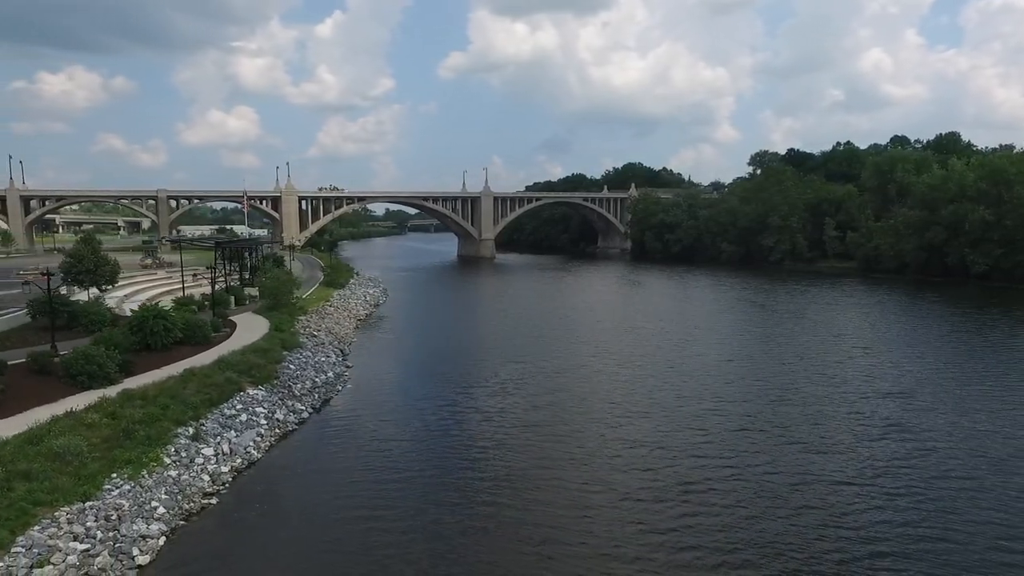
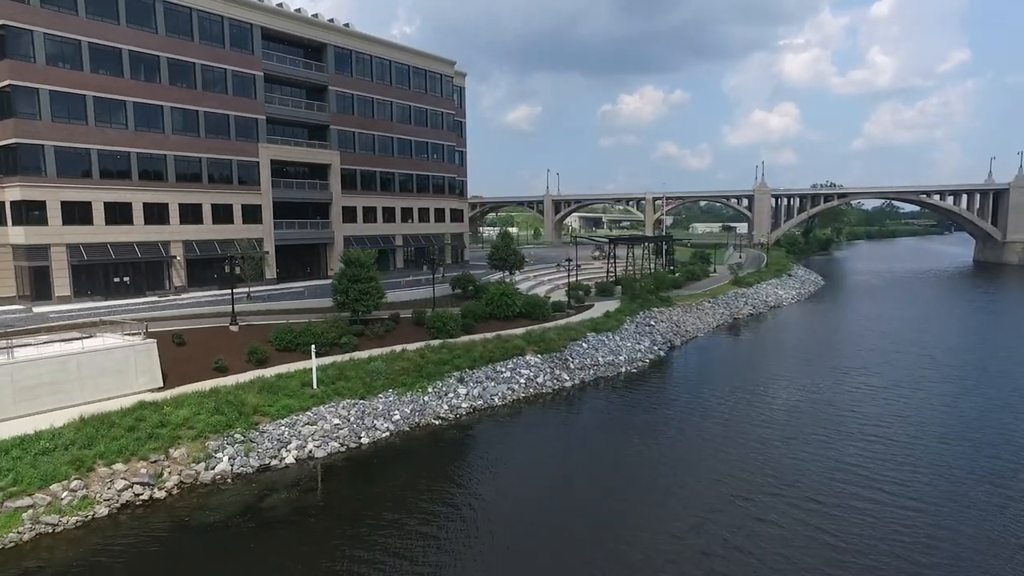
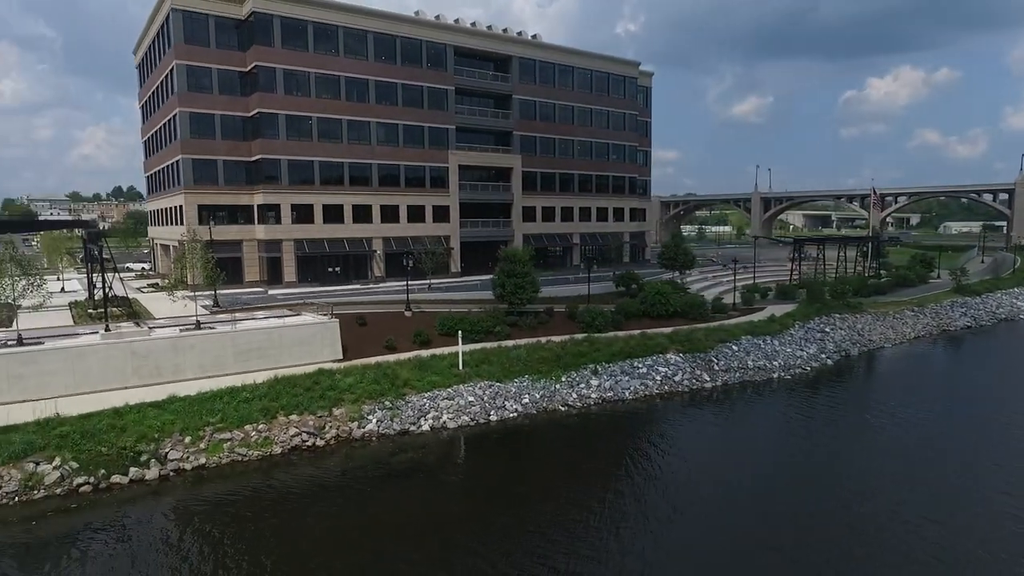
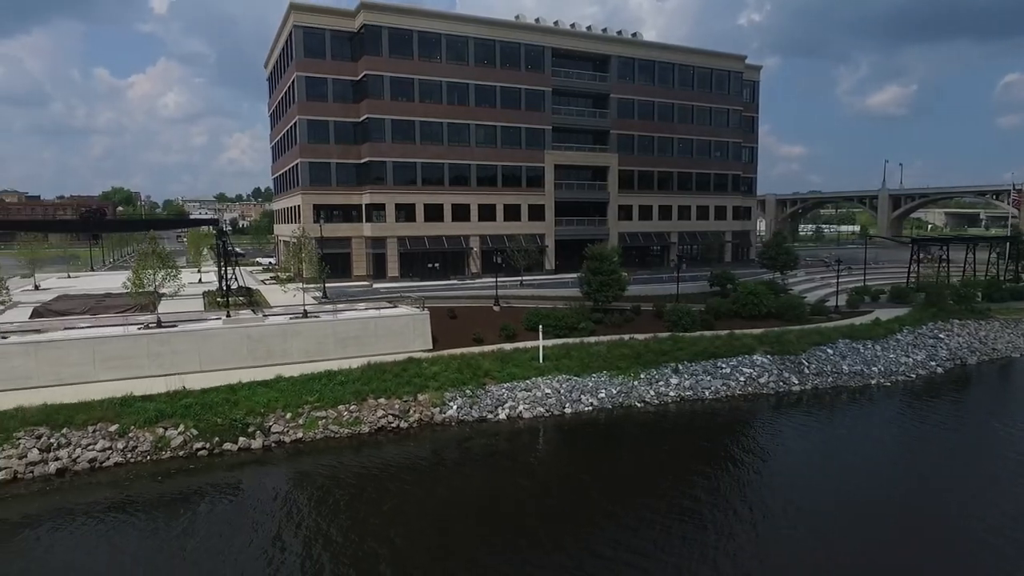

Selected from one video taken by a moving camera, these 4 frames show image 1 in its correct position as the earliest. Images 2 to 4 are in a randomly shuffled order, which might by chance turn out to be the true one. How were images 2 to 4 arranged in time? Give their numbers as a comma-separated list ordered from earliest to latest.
2, 3, 4
